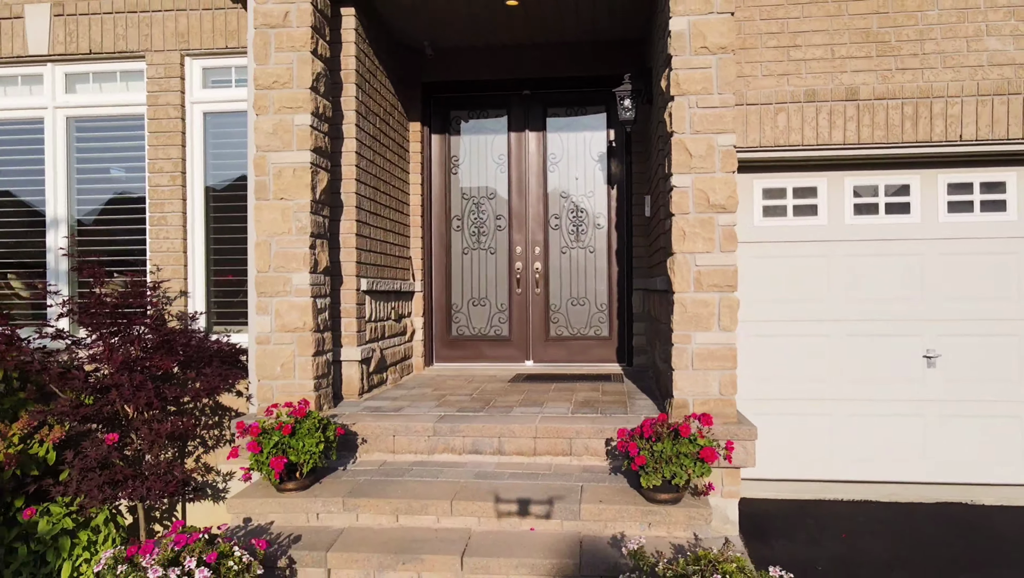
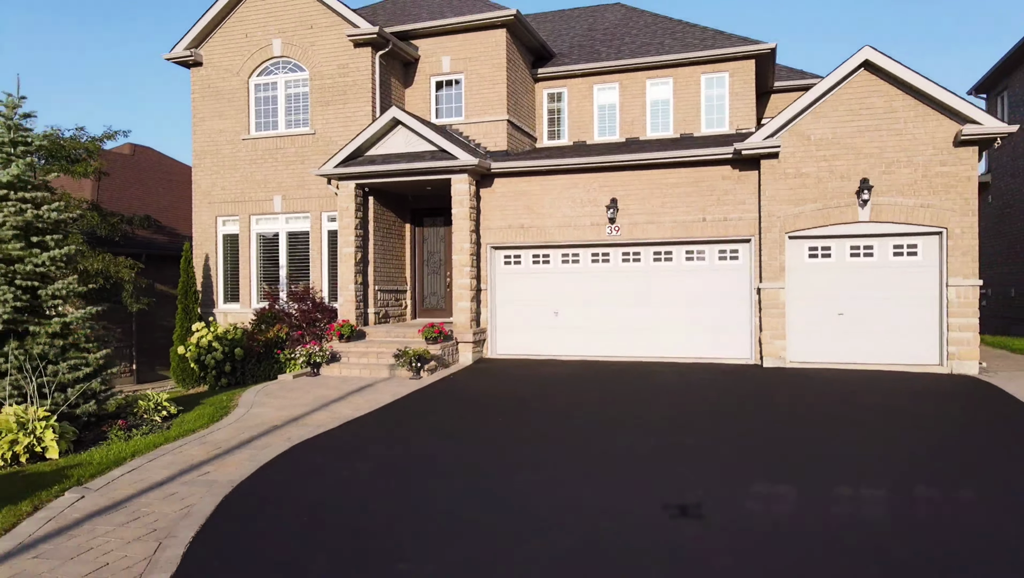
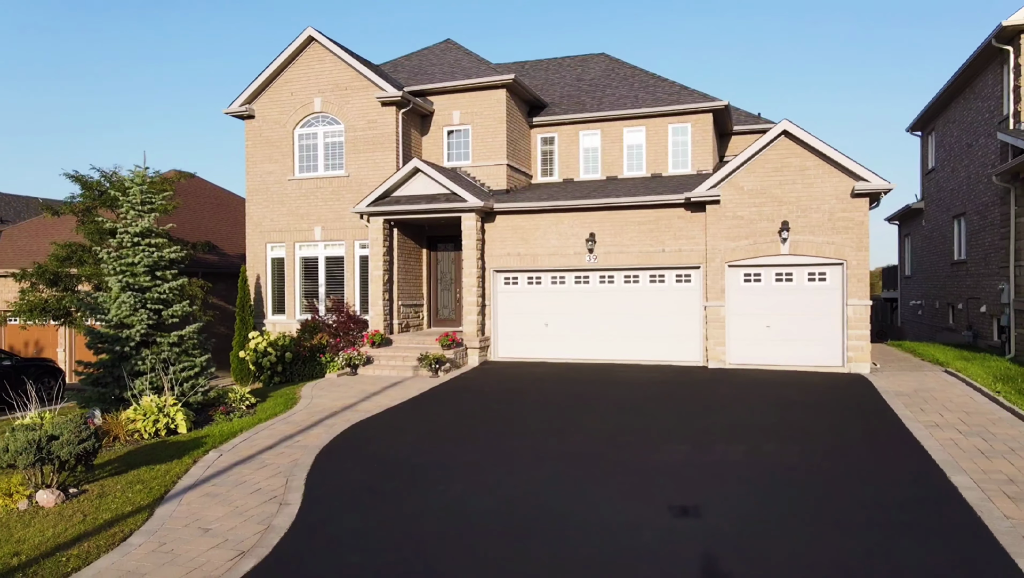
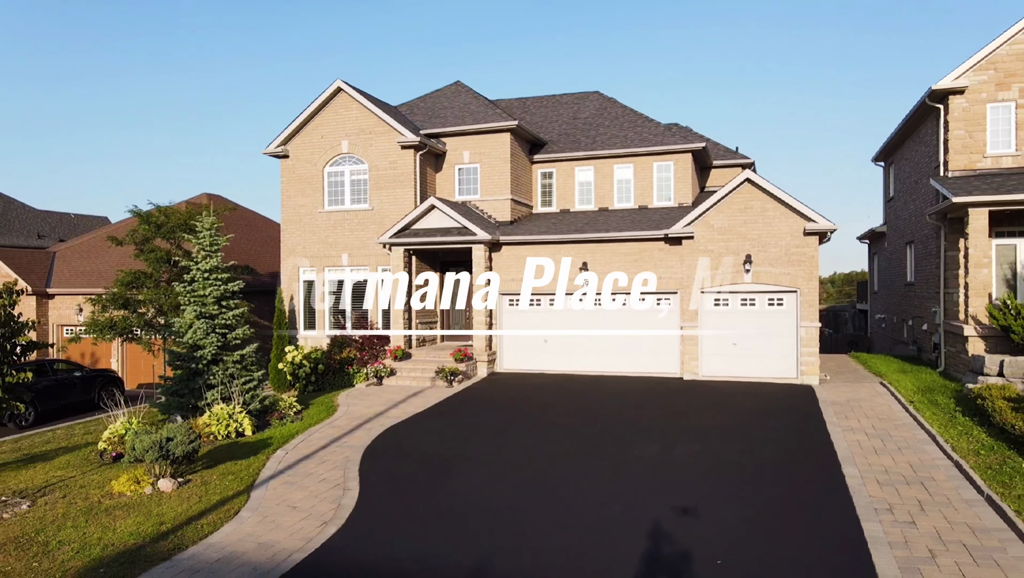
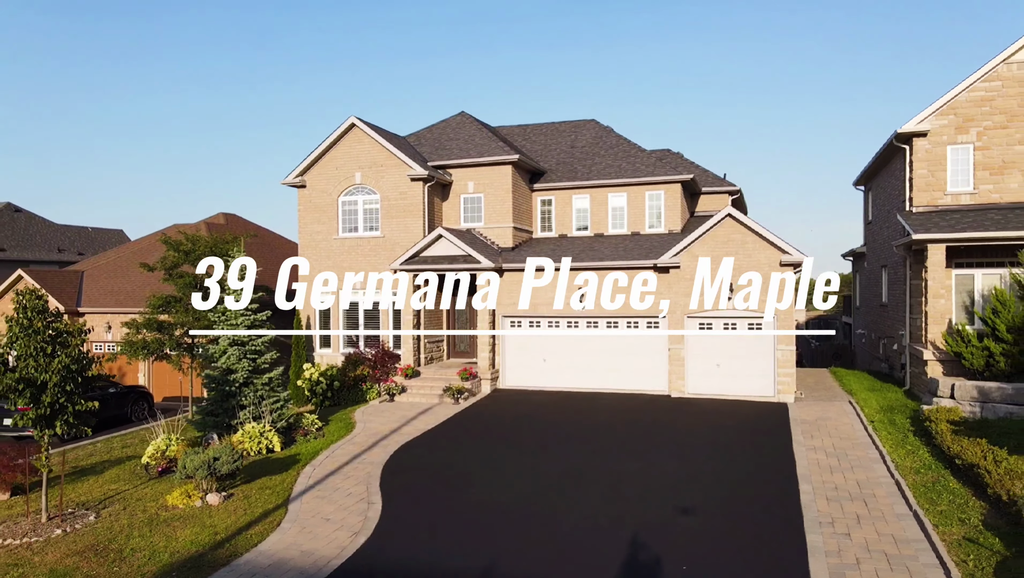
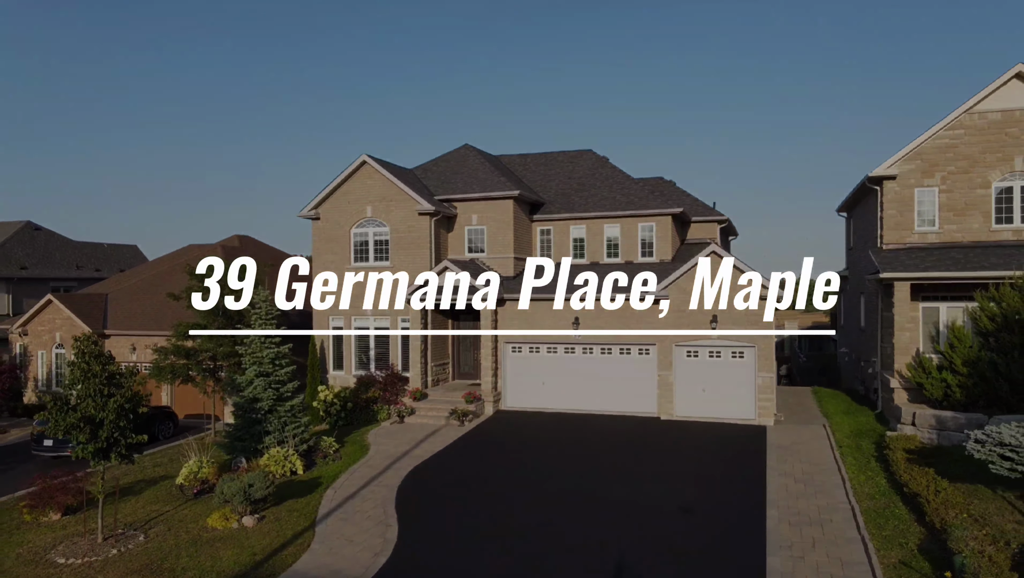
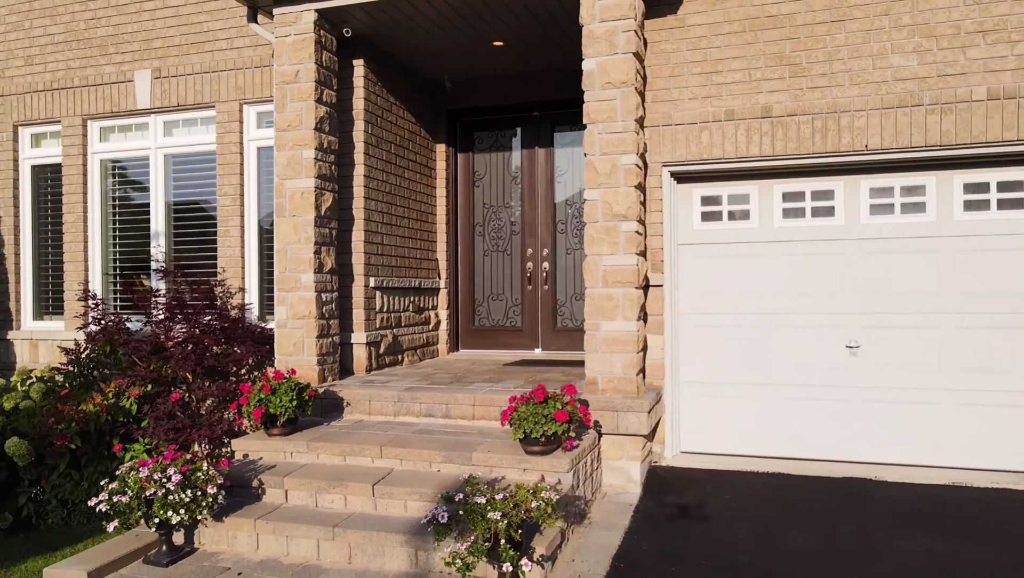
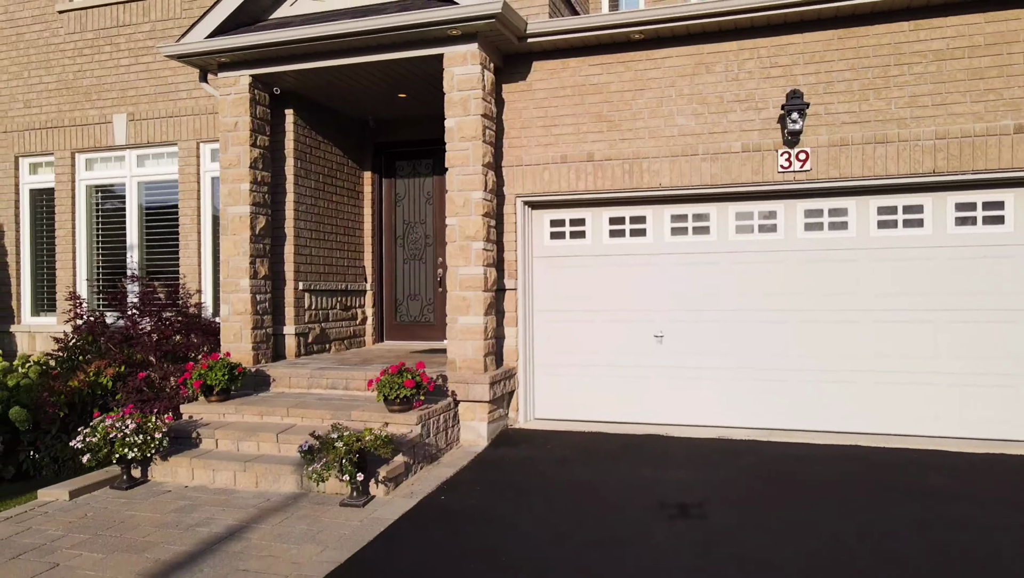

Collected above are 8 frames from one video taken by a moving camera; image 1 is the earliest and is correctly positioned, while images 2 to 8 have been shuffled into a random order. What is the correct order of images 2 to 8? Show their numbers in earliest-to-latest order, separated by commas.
7, 8, 2, 3, 4, 5, 6
